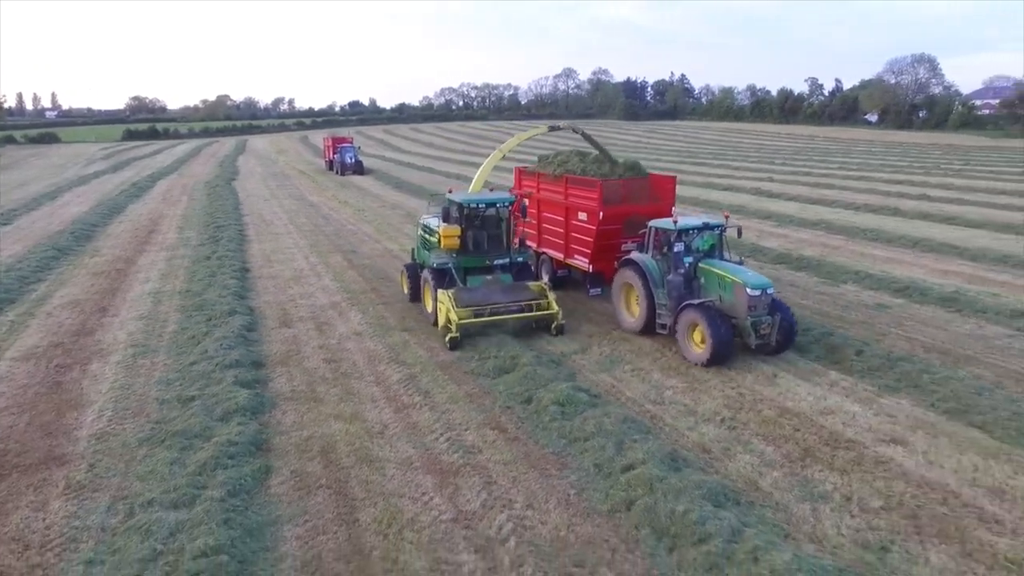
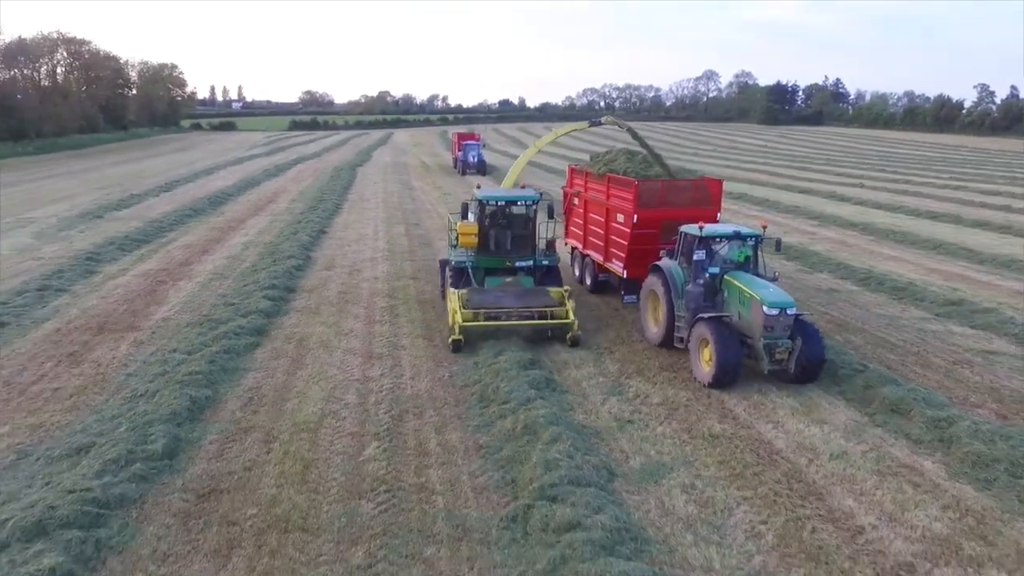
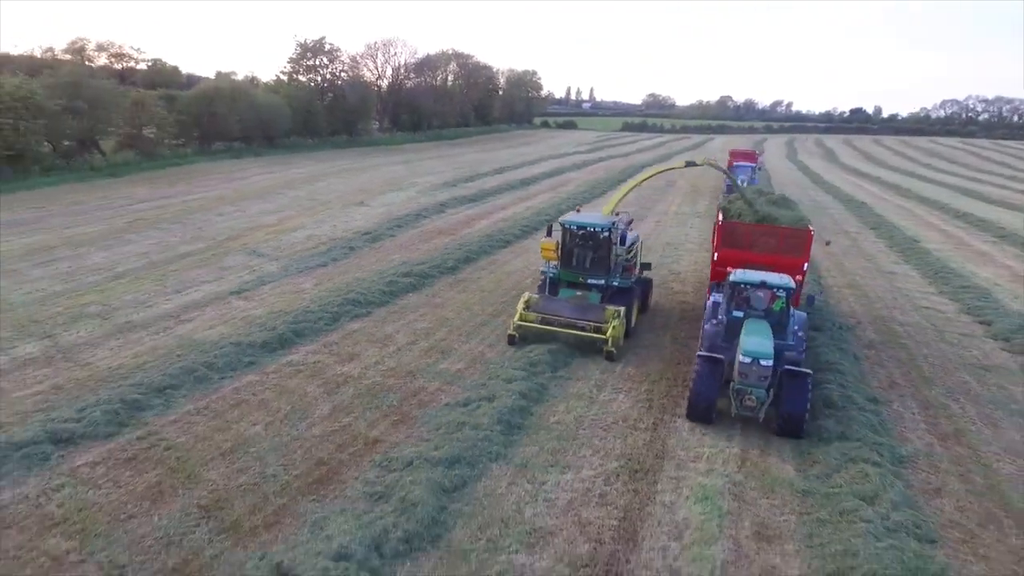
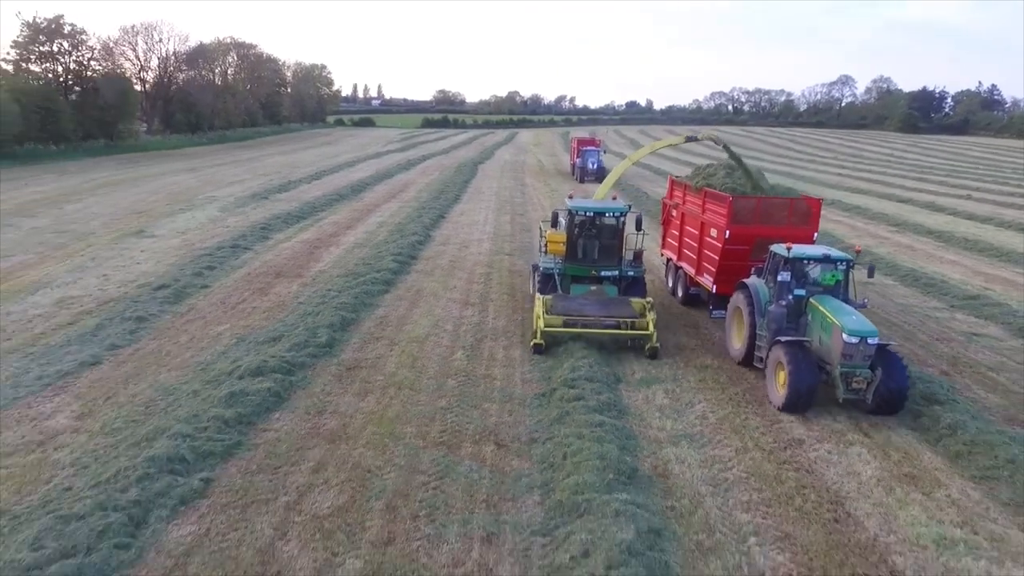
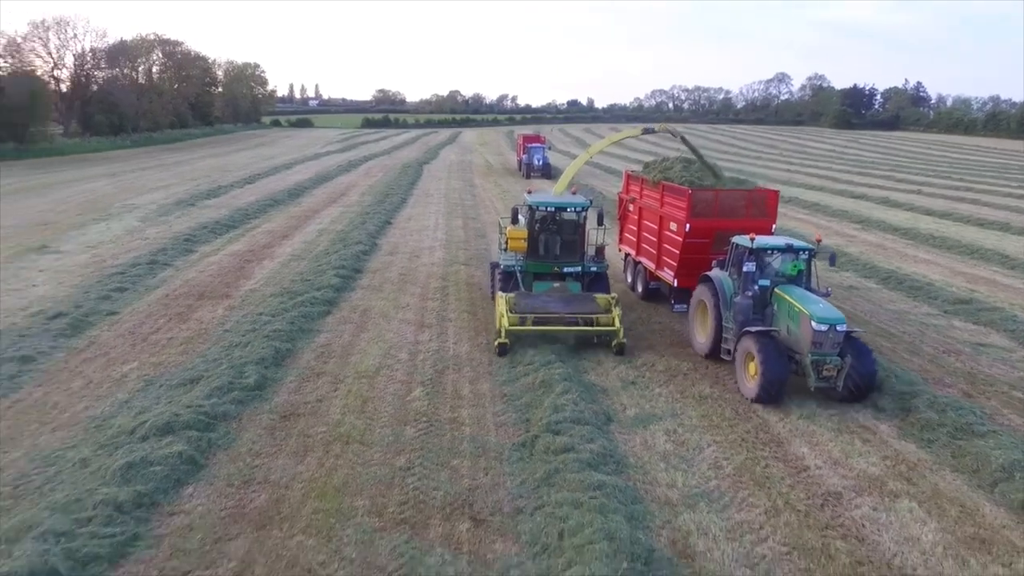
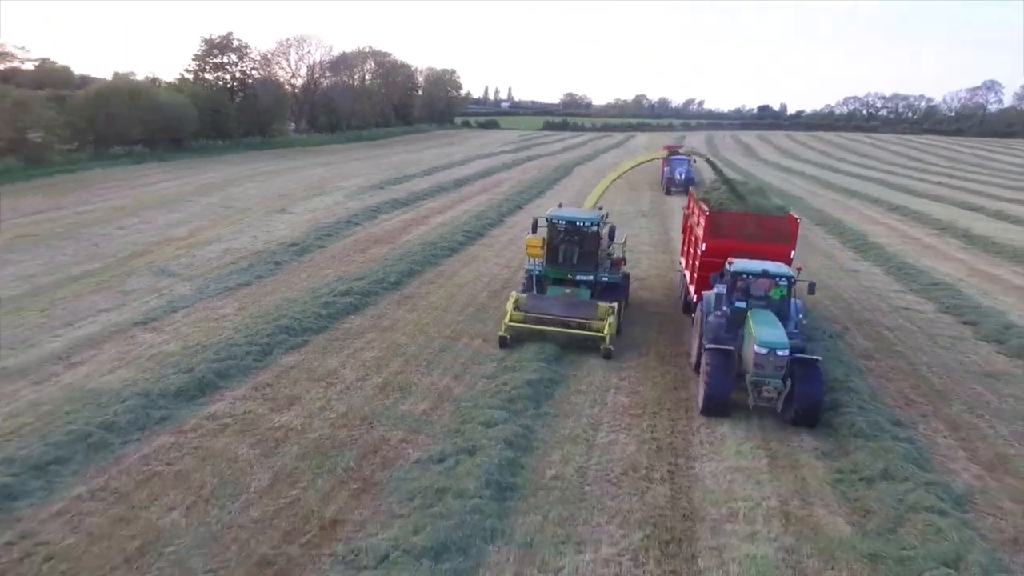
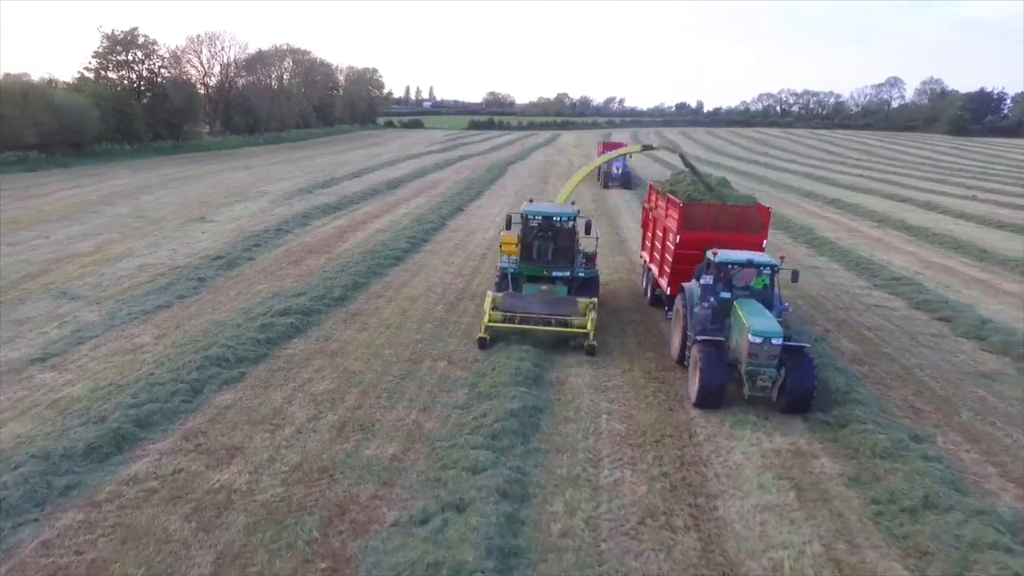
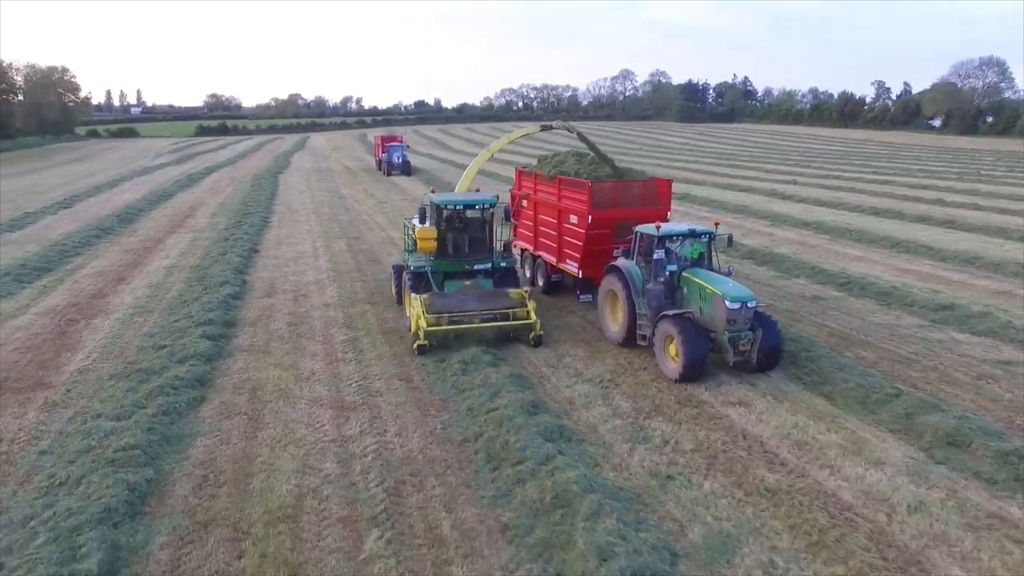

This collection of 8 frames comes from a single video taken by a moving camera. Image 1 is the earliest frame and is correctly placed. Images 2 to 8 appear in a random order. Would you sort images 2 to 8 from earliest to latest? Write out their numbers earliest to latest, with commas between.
8, 2, 5, 4, 7, 6, 3
